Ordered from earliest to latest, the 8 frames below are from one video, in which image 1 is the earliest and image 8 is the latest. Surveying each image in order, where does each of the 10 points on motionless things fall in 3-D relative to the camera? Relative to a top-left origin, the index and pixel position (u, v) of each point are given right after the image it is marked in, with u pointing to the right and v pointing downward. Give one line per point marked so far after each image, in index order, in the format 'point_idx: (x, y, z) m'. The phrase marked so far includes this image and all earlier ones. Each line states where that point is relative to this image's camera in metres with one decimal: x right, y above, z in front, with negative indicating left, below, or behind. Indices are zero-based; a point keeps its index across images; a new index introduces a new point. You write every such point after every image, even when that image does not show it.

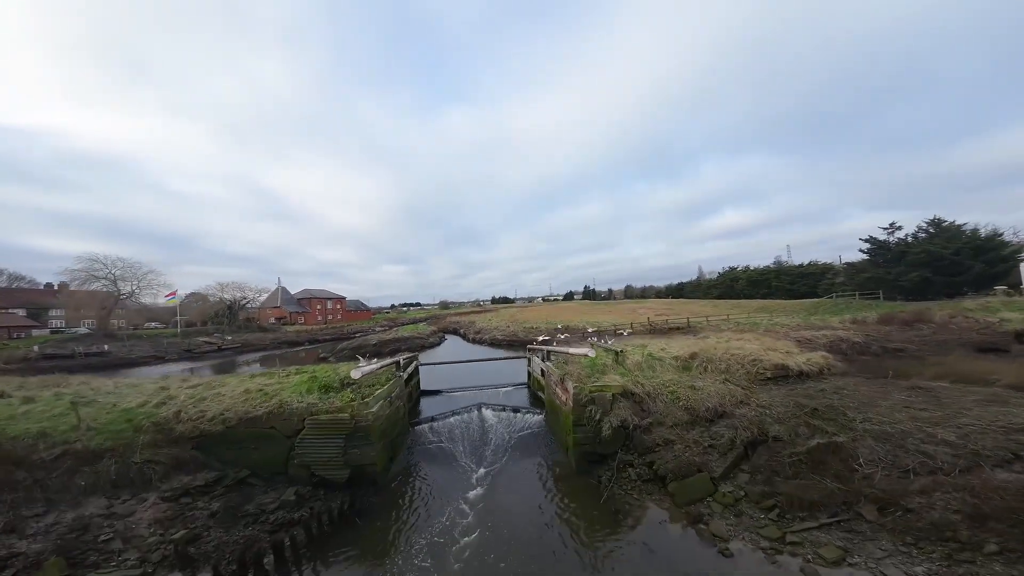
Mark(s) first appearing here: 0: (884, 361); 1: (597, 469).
0: (+19.1, -3.7, +17.8) m
1: (+2.7, -5.6, +10.9) m
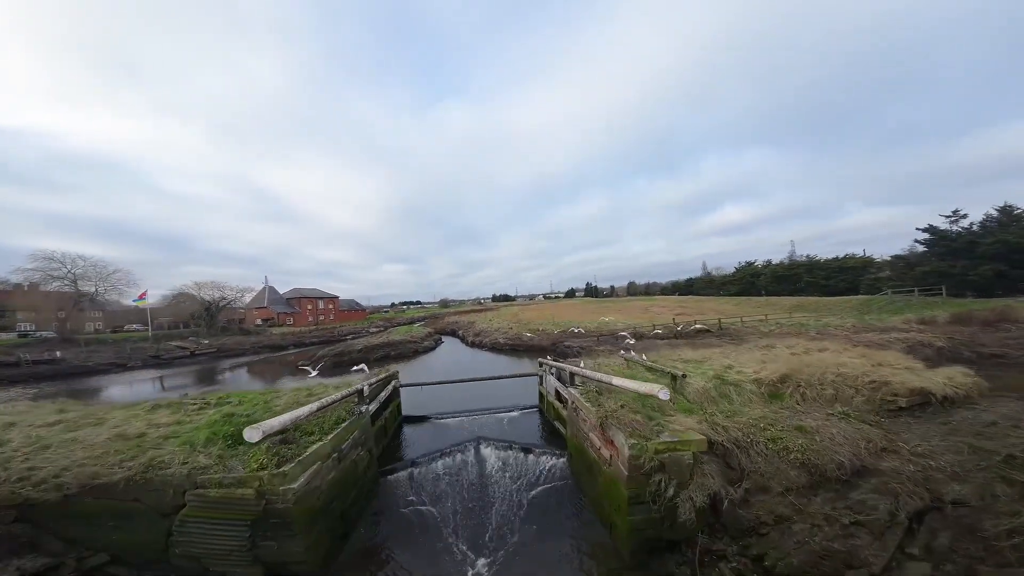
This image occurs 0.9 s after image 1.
0: (+19.4, -3.5, +13.7) m
1: (+3.0, -5.5, +6.9) m
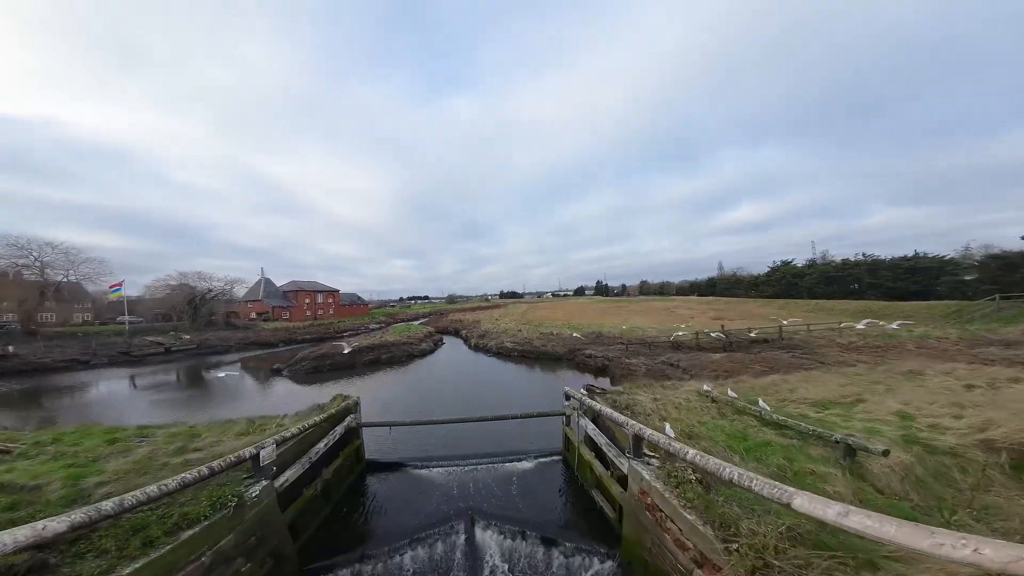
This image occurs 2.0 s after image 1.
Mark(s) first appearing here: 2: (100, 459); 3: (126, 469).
0: (+19.7, -3.6, +8.9) m
1: (+3.1, -5.4, +2.4) m
2: (-6.9, -2.9, +5.9) m
3: (-6.1, -2.9, +5.6) m
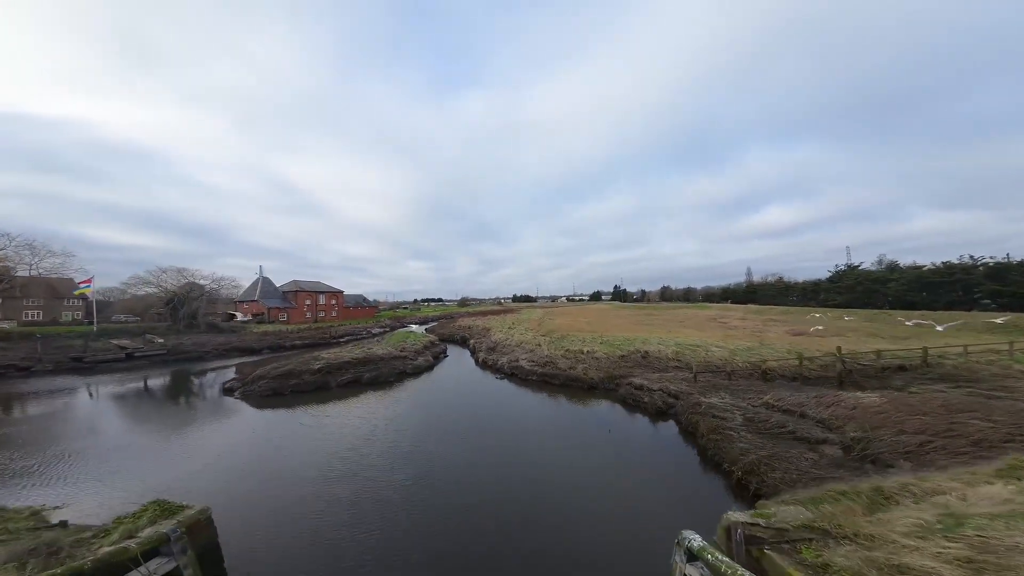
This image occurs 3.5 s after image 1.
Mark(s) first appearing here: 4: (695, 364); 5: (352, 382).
0: (+20.0, -3.8, +2.3) m
1: (+3.2, -5.3, -3.4) m
2: (-6.7, -2.7, +0.5) m
3: (-5.9, -2.7, +0.2) m
4: (+8.7, -3.5, +16.5) m
5: (-9.2, -5.4, +19.9) m
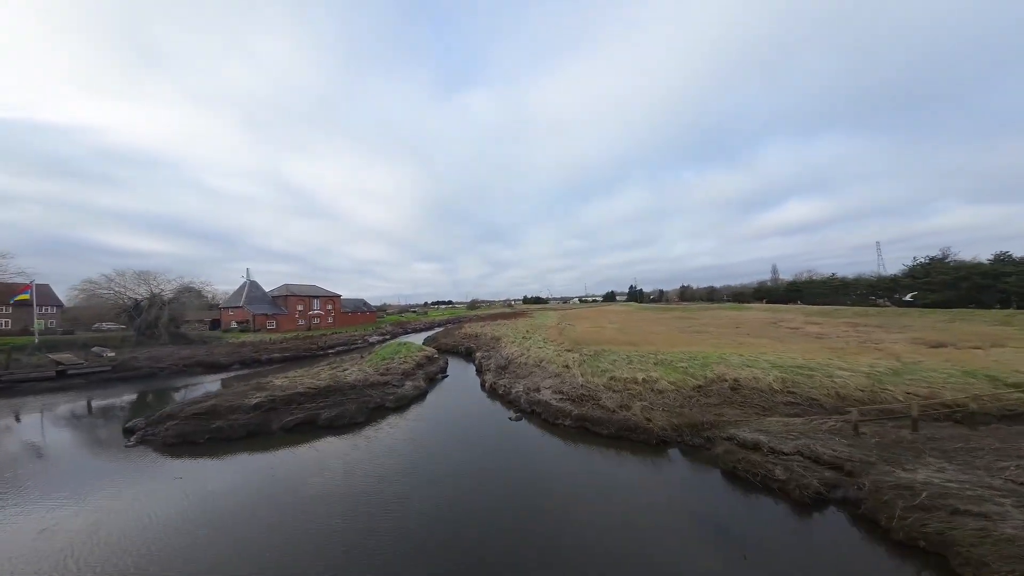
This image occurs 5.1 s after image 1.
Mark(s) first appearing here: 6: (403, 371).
0: (+20.3, -3.5, -4.3) m
1: (+3.3, -5.1, -9.5) m
2: (-6.5, -2.6, -5.3) m
3: (-5.7, -2.7, -5.6) m
4: (+9.4, -3.3, +10.3) m
5: (-8.4, -5.5, +14.2) m
6: (-6.0, -4.6, +19.3) m
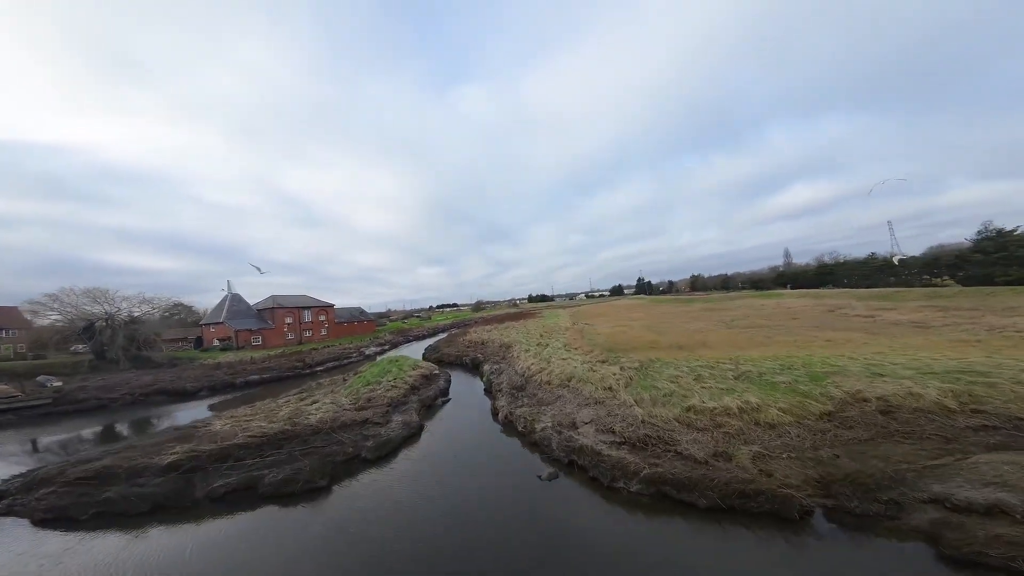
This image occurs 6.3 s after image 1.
0: (+20.8, -2.3, -8.8) m
1: (+3.8, -4.8, -13.9) m
2: (-6.0, -2.9, -9.6) m
3: (-5.2, -2.9, -9.9) m
4: (+10.1, -2.7, +5.8) m
5: (-7.5, -5.8, +9.9) m
6: (-5.2, -4.8, +15.0) m
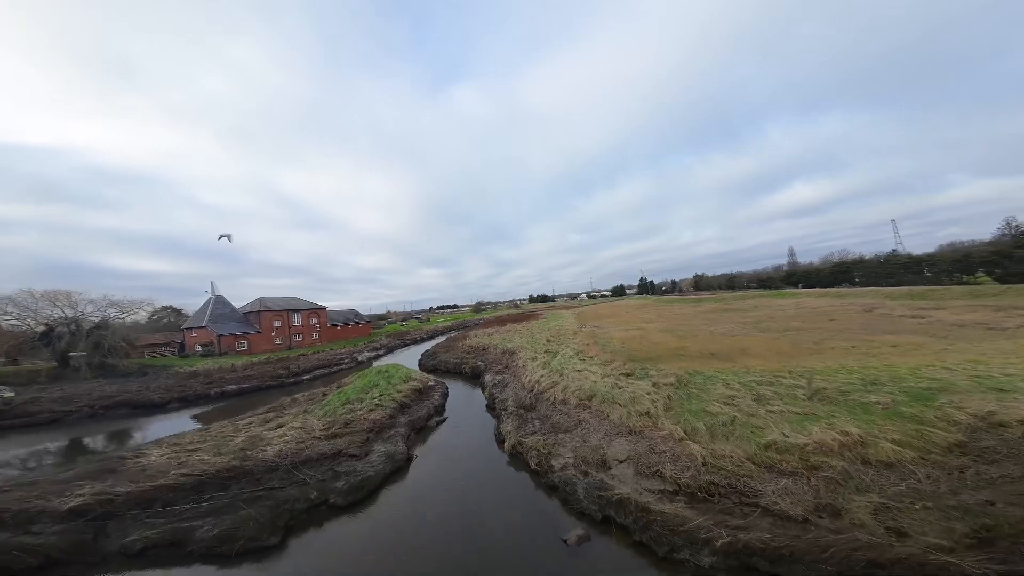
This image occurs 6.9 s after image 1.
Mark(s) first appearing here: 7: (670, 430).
0: (+21.1, -2.1, -11.3) m
1: (+4.2, -4.7, -16.4) m
2: (-5.7, -2.8, -12.1) m
3: (-4.9, -2.8, -12.4) m
4: (+10.4, -2.6, +3.3) m
5: (-7.2, -5.8, +7.4) m
6: (-4.9, -4.8, +12.5) m
7: (+4.1, -3.6, +8.9) m
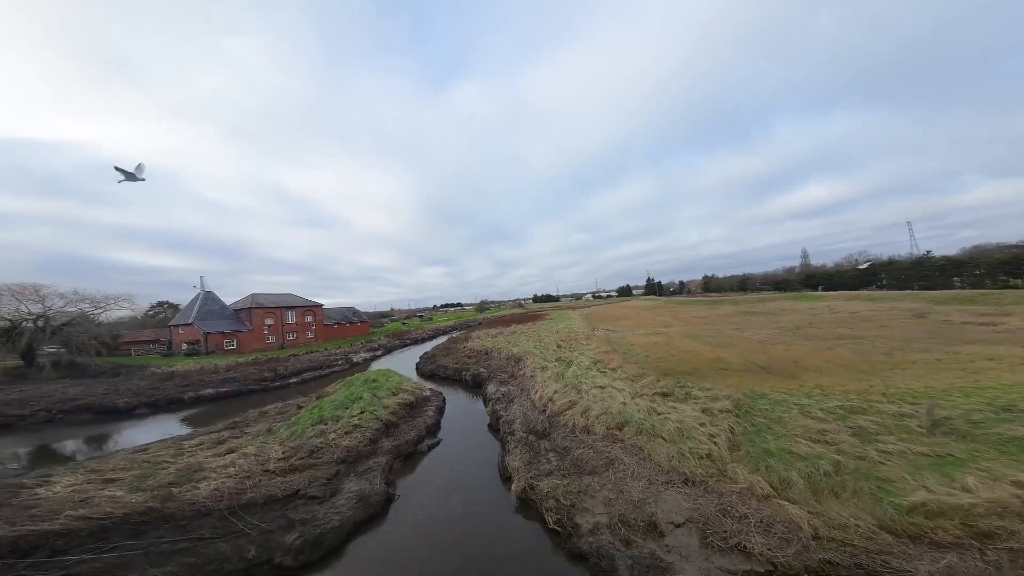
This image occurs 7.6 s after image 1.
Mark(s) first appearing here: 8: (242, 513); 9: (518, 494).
0: (+21.1, -2.3, -14.1) m
1: (+4.1, -4.7, -19.0) m
2: (-5.7, -2.7, -14.5) m
3: (-5.0, -2.7, -14.9) m
4: (+10.5, -2.7, +0.7) m
5: (-7.1, -5.6, +5.0) m
6: (-4.6, -4.6, +10.1) m
7: (+4.3, -3.5, +6.4) m
8: (-5.3, -5.0, +7.6) m
9: (+0.5, -4.9, +8.3) m
